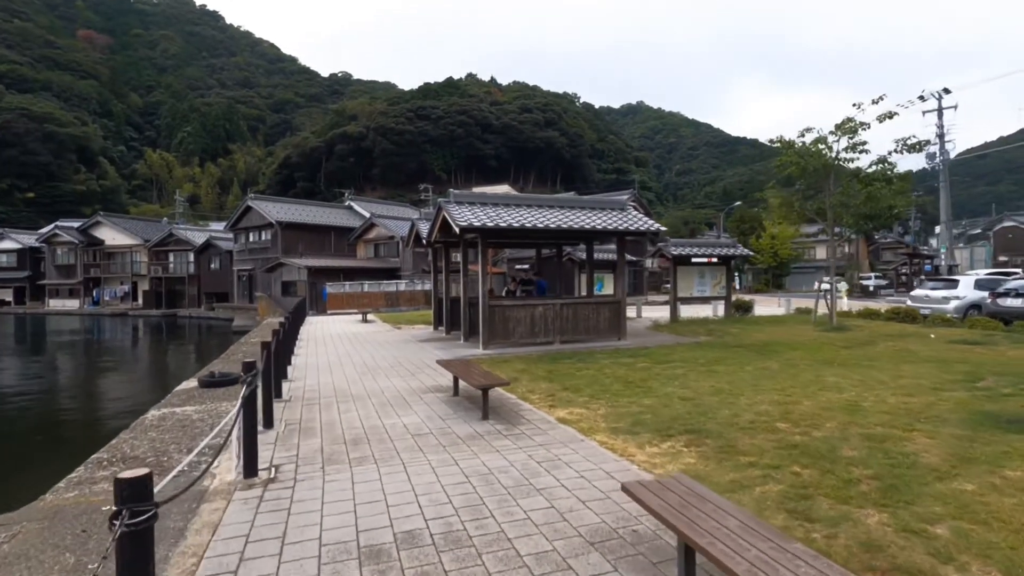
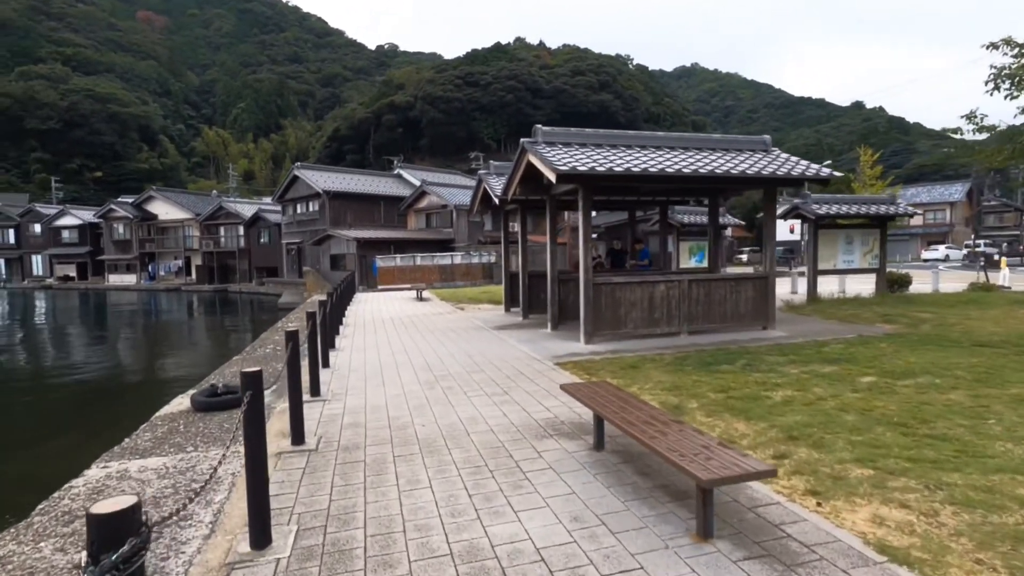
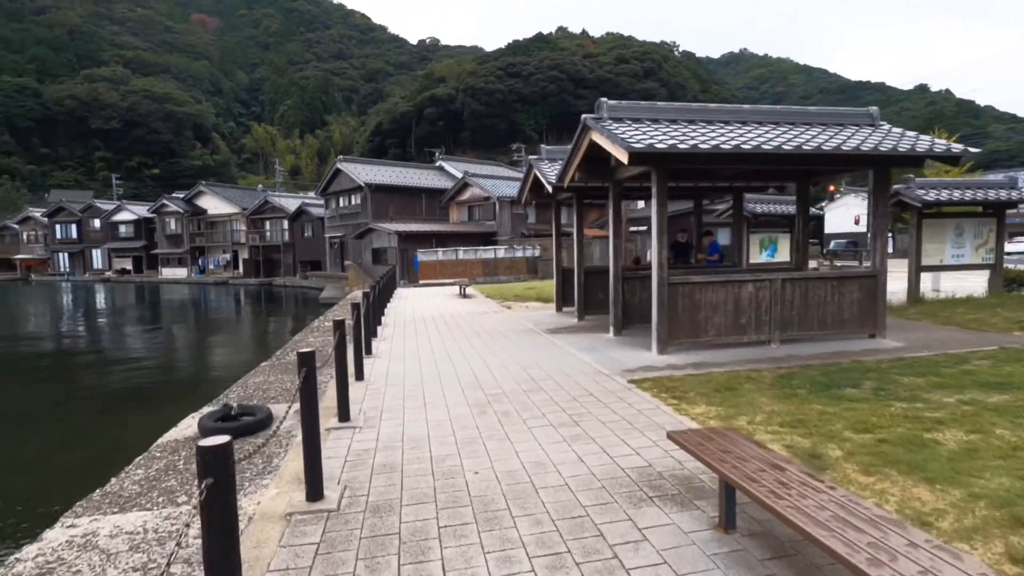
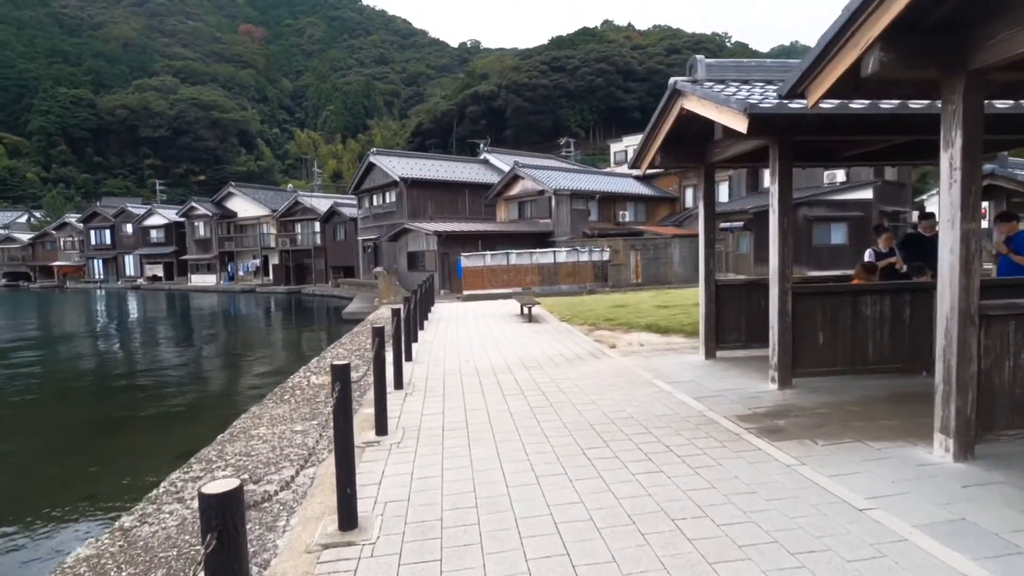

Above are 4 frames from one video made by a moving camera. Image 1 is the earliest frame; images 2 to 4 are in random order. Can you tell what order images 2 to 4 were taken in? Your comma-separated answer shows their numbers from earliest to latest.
2, 3, 4
